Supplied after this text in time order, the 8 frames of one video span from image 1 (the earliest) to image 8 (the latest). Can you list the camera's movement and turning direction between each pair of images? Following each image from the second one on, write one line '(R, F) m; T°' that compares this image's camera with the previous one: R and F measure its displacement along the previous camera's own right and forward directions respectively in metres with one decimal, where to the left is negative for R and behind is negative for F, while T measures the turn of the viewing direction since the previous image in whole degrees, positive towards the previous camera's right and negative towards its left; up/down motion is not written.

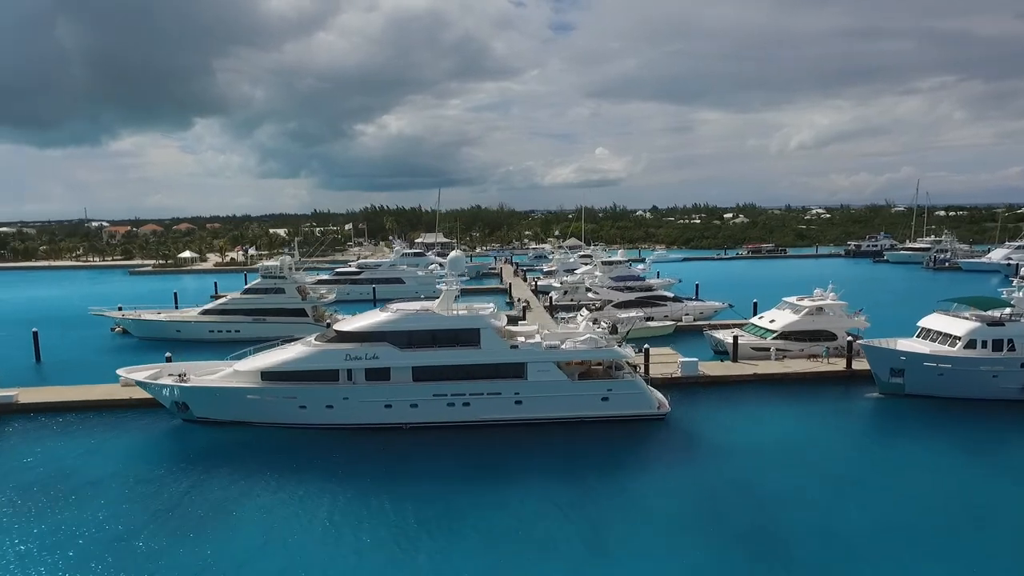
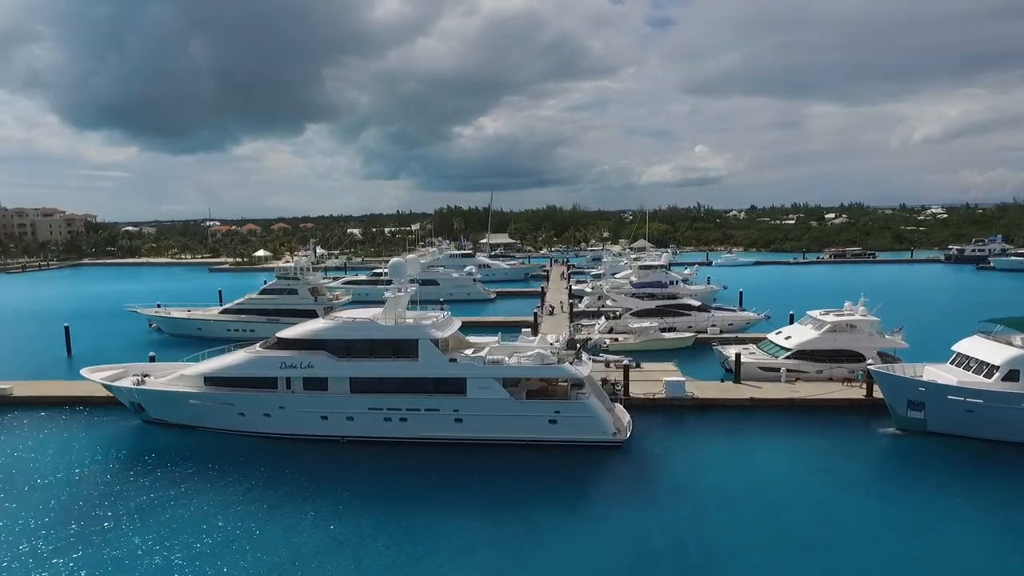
(+4.1, +1.8) m; -9°
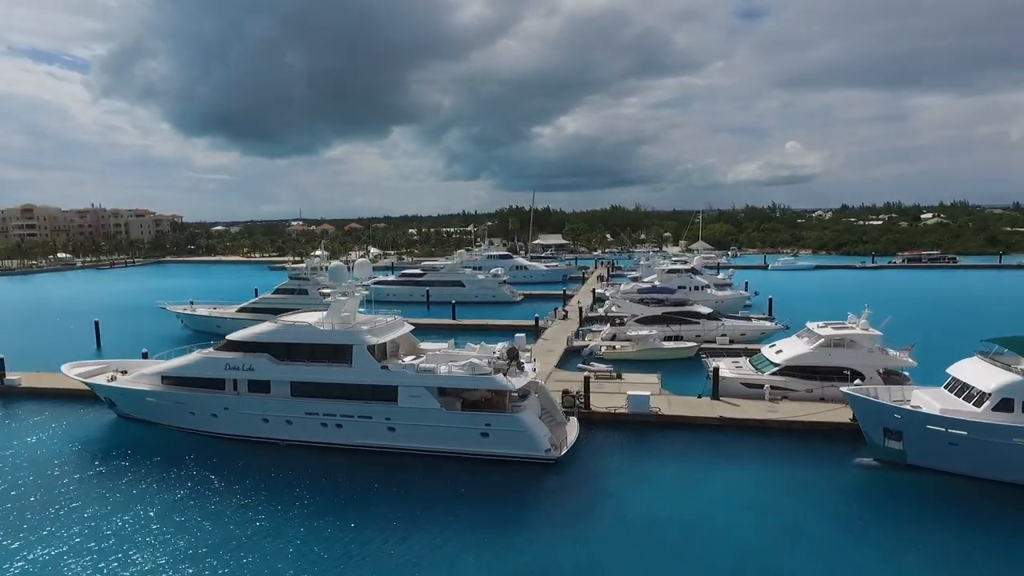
(+3.7, +1.0) m; -7°
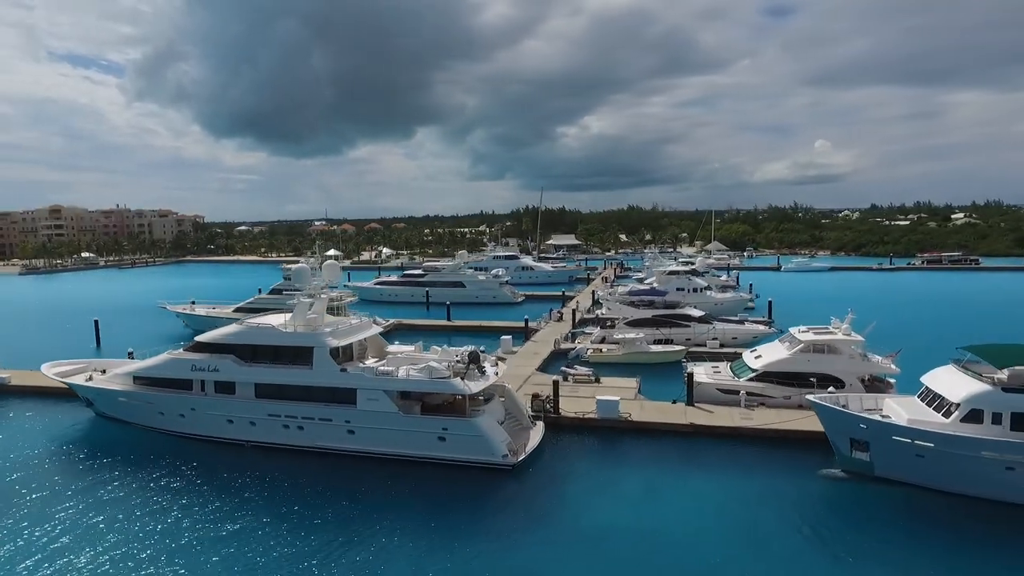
(+1.7, +0.3) m; -2°
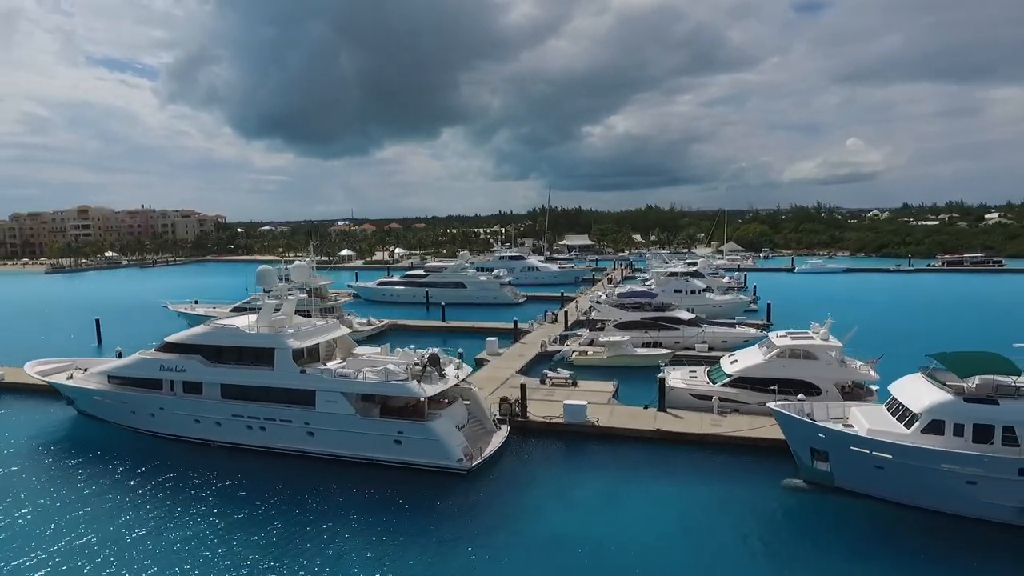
(+1.7, +0.2) m; -2°
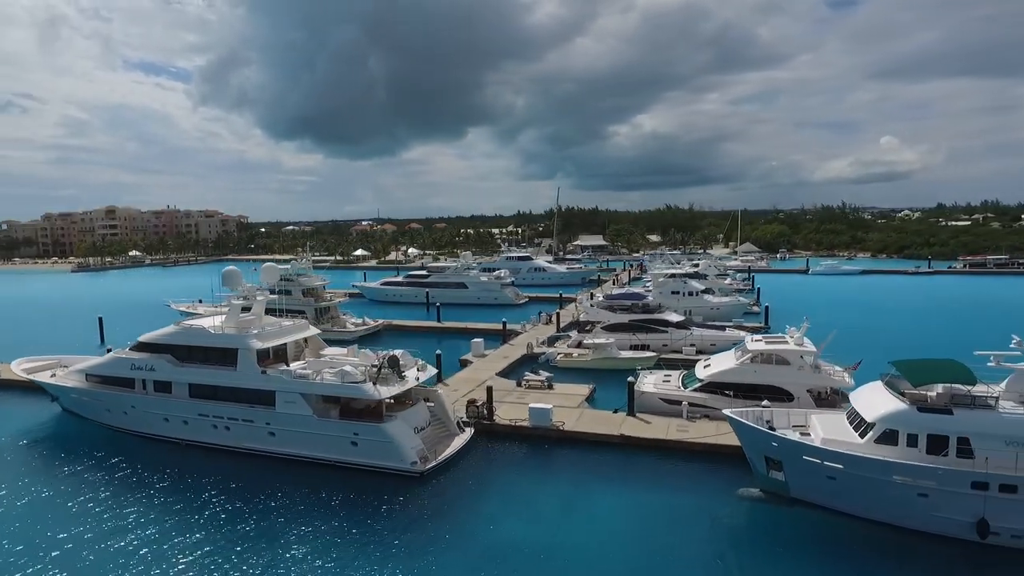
(+1.7, +0.2) m; -2°
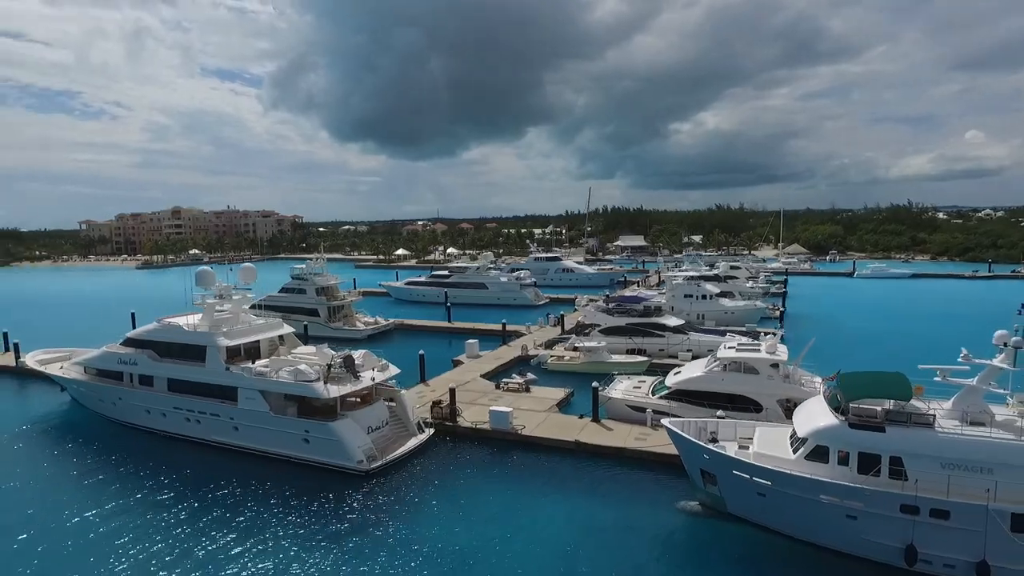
(+2.8, +0.2) m; -5°
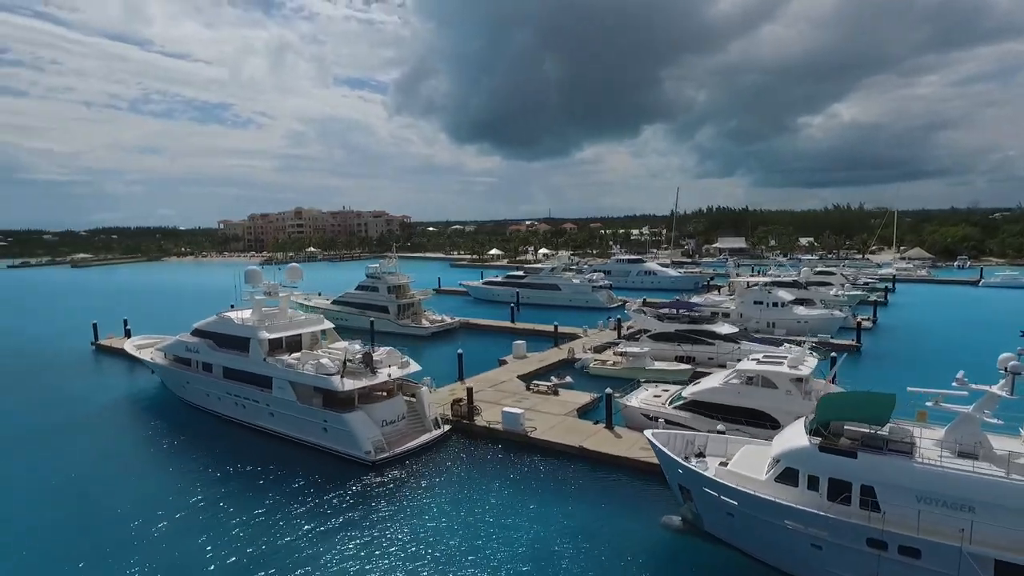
(+2.8, 0.0) m; -10°
